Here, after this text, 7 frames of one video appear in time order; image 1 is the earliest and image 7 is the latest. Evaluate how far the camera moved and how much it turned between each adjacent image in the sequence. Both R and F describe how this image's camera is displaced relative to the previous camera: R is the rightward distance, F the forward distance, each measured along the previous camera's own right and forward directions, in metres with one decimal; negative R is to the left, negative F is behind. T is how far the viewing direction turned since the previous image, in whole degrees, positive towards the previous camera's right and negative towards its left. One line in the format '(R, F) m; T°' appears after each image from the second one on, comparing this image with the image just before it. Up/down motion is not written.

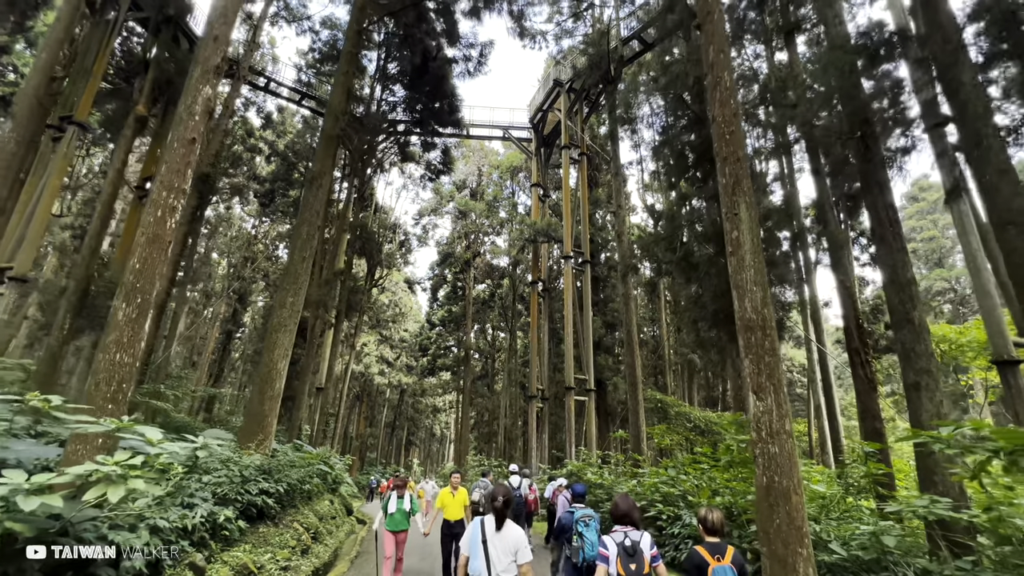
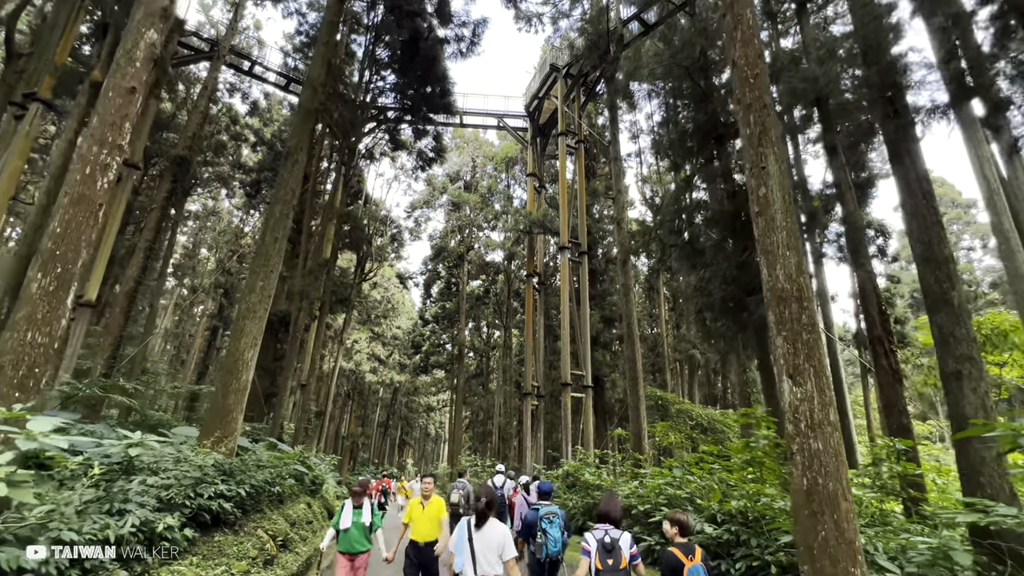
(+0.1, +0.6) m; 0°
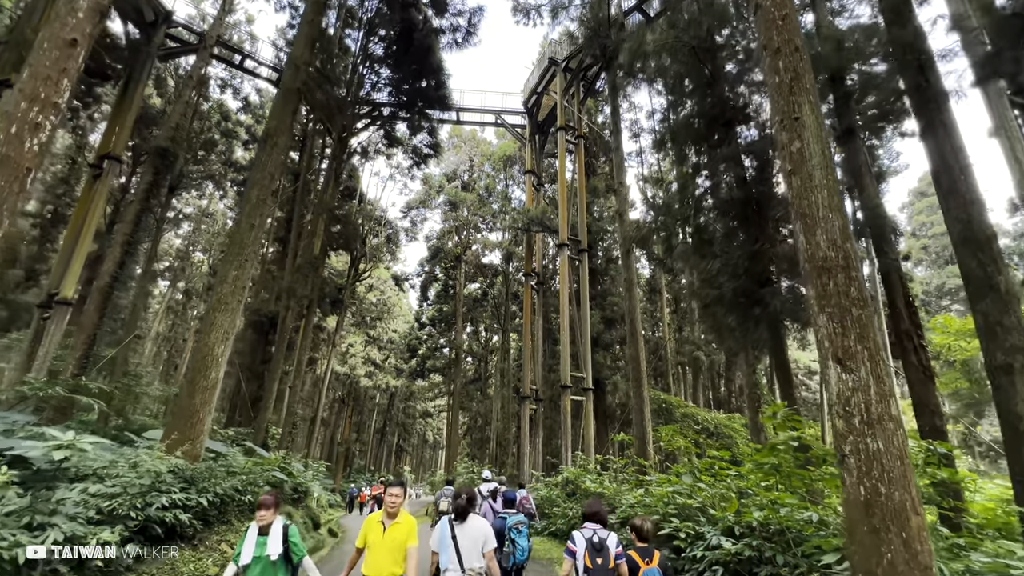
(+0.1, +0.5) m; 0°
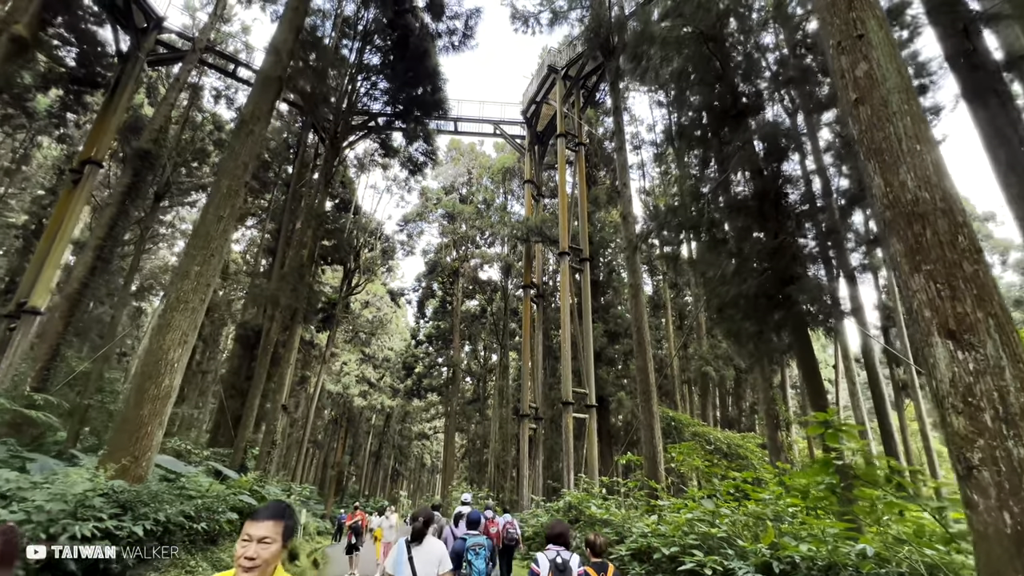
(+0.1, +0.6) m; 0°
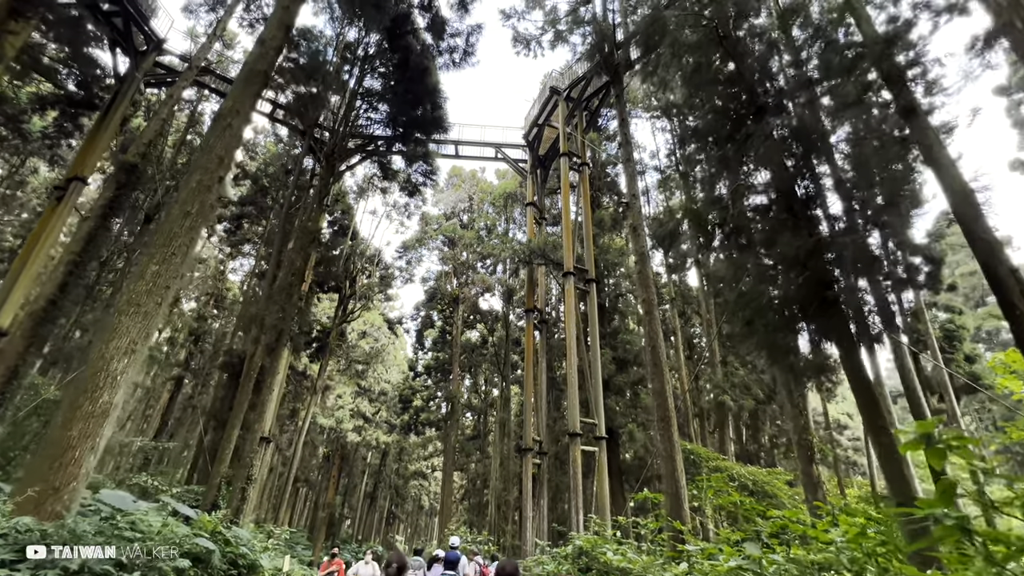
(0.0, +0.7) m; 0°
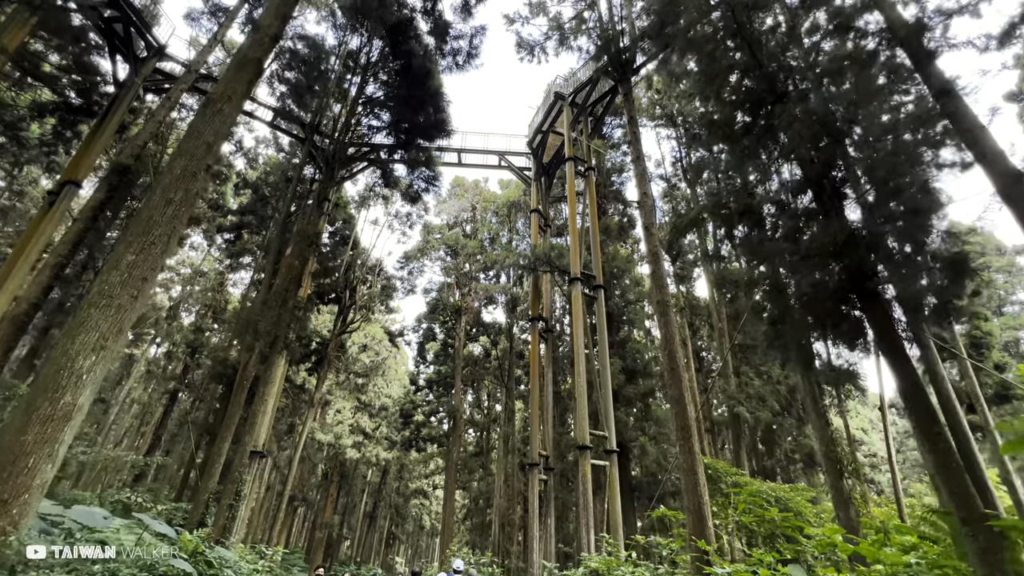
(-0.1, +0.4) m; 0°
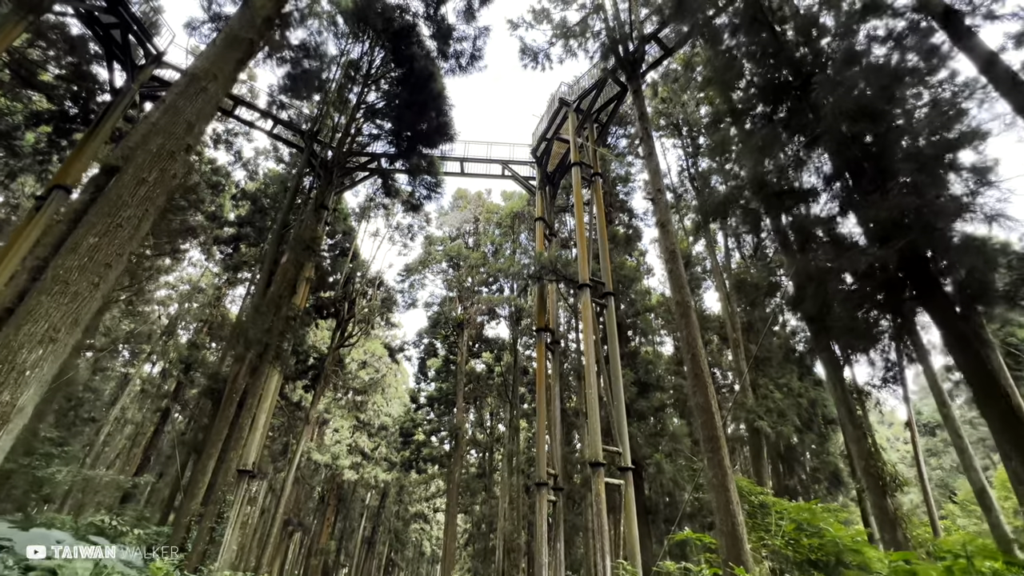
(-0.1, +0.5) m; 0°
